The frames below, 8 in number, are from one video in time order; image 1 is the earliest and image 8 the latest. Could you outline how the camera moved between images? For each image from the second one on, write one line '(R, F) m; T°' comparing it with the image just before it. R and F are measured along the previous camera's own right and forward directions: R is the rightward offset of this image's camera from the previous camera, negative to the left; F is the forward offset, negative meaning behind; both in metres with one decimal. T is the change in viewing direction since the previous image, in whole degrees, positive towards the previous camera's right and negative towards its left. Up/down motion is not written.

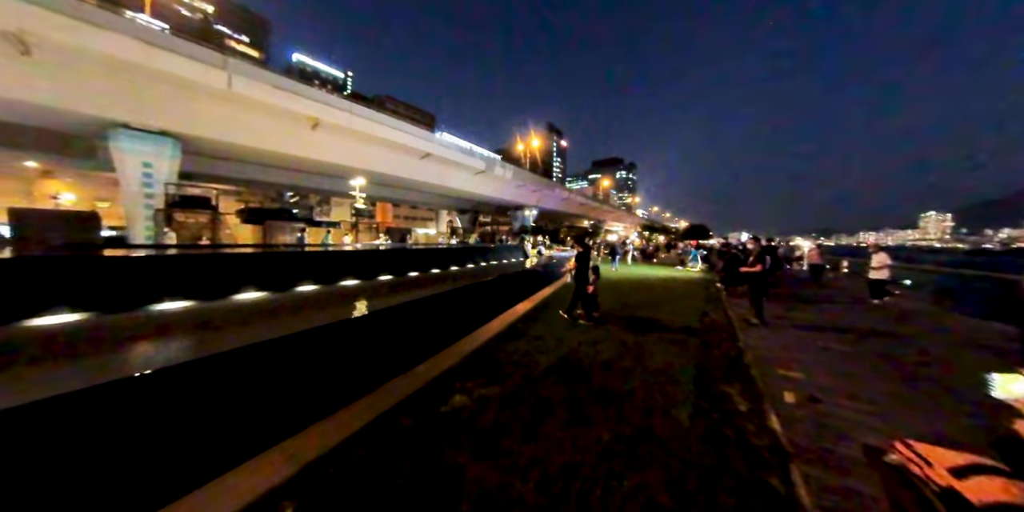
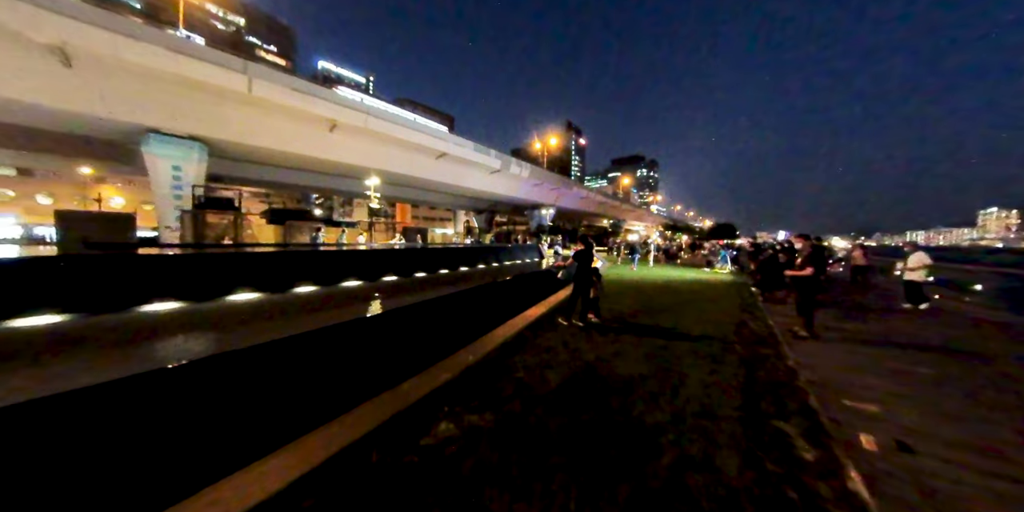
(+0.2, +0.7) m; -3°
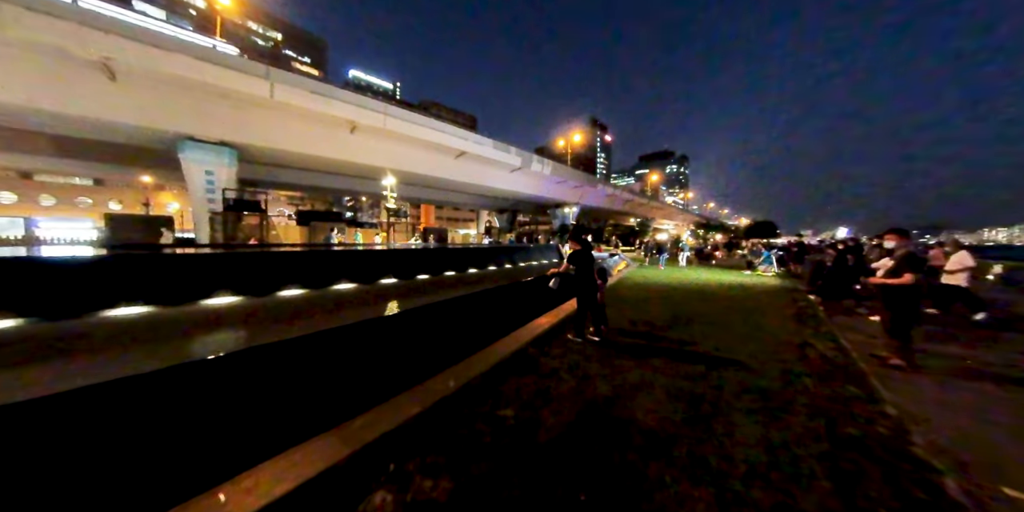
(+0.5, +1.0) m; -5°
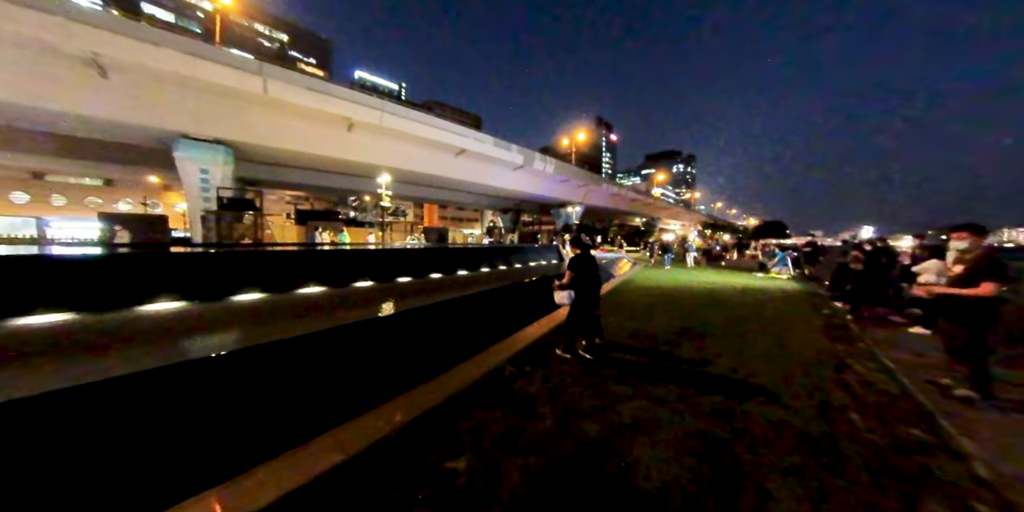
(+0.4, +0.8) m; -1°
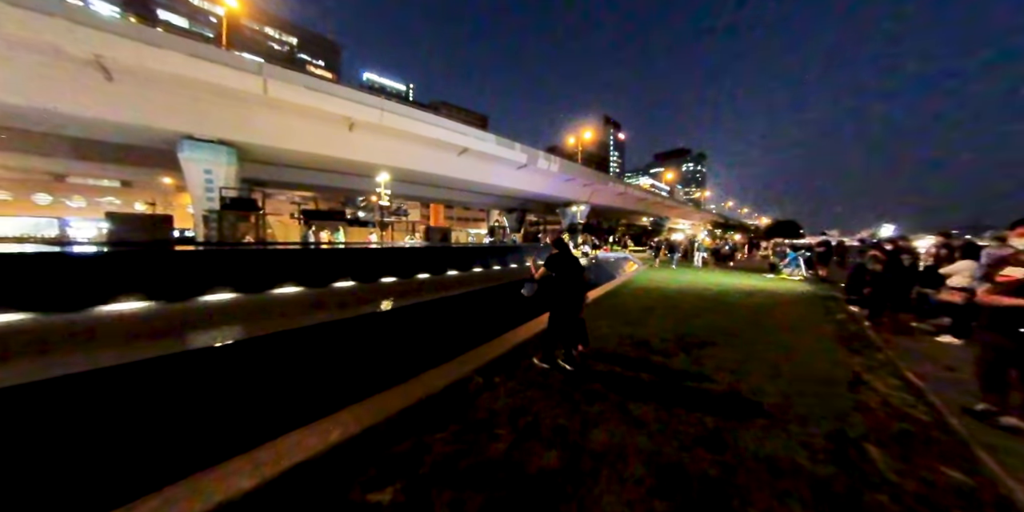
(+0.5, +0.4) m; -1°
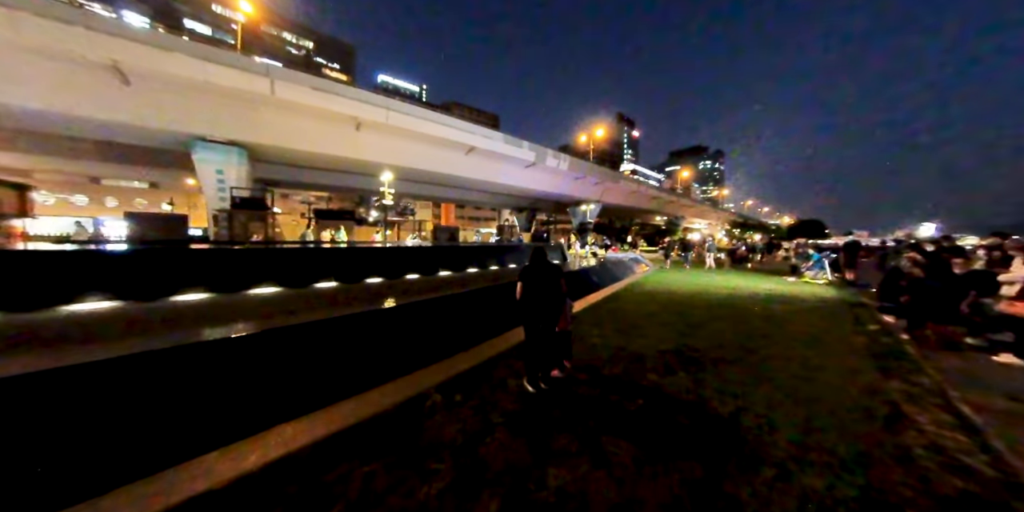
(+0.5, +0.5) m; -2°
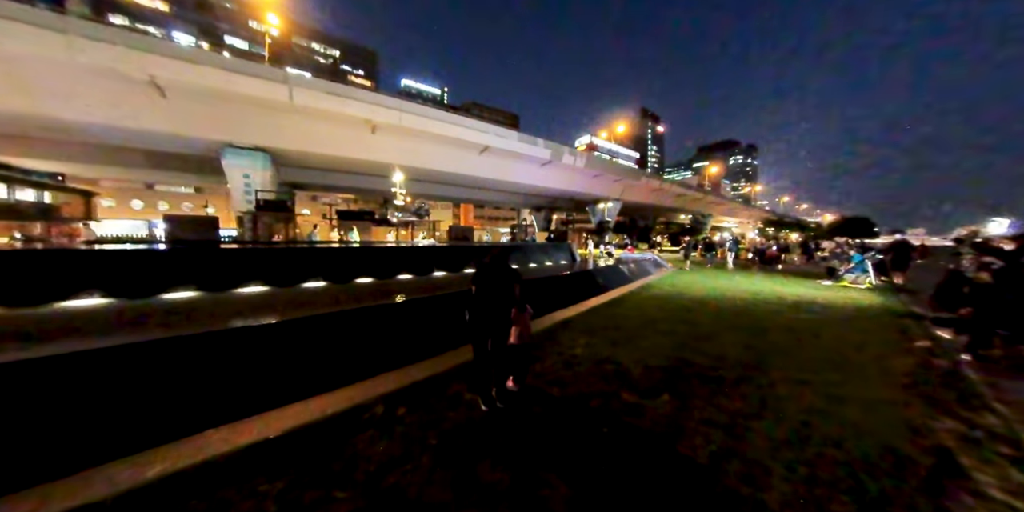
(+0.7, +0.5) m; -4°
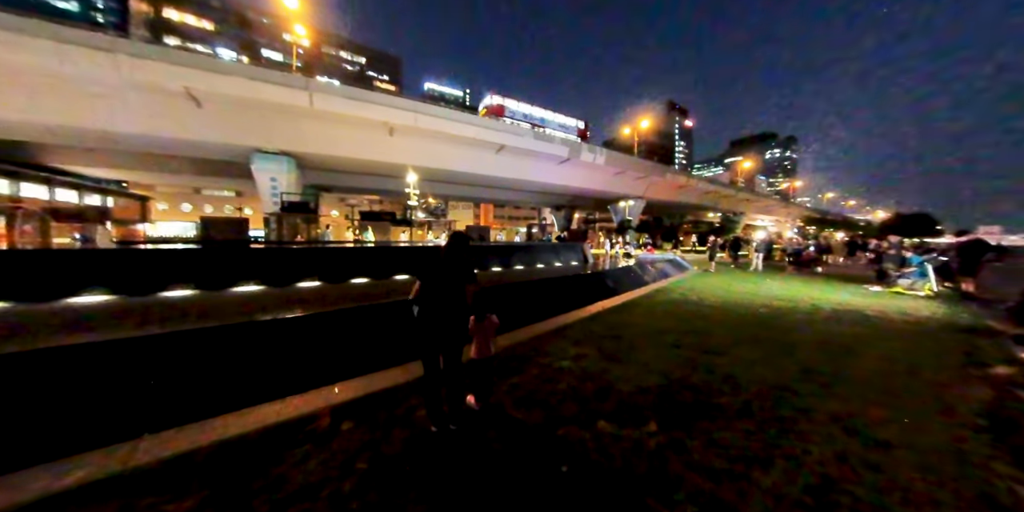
(+0.6, +0.5) m; -4°
